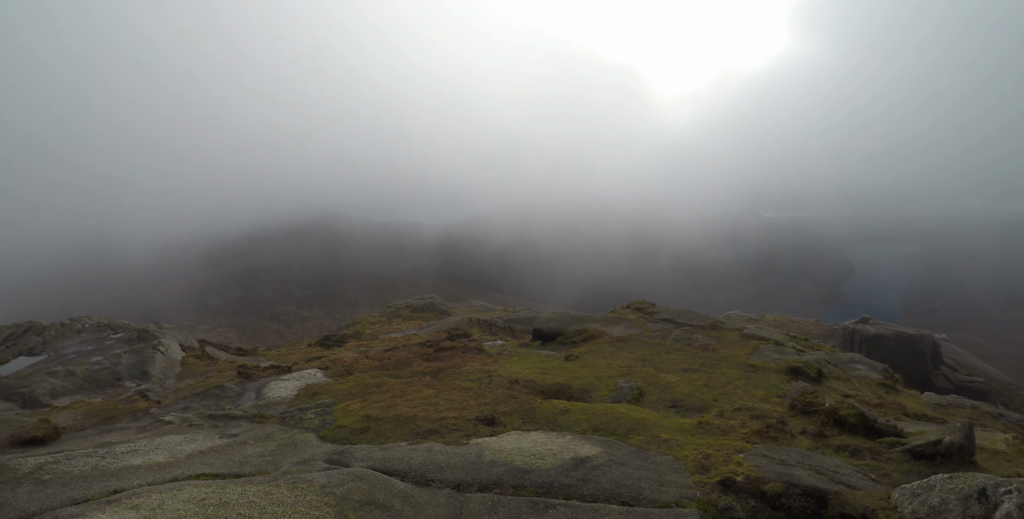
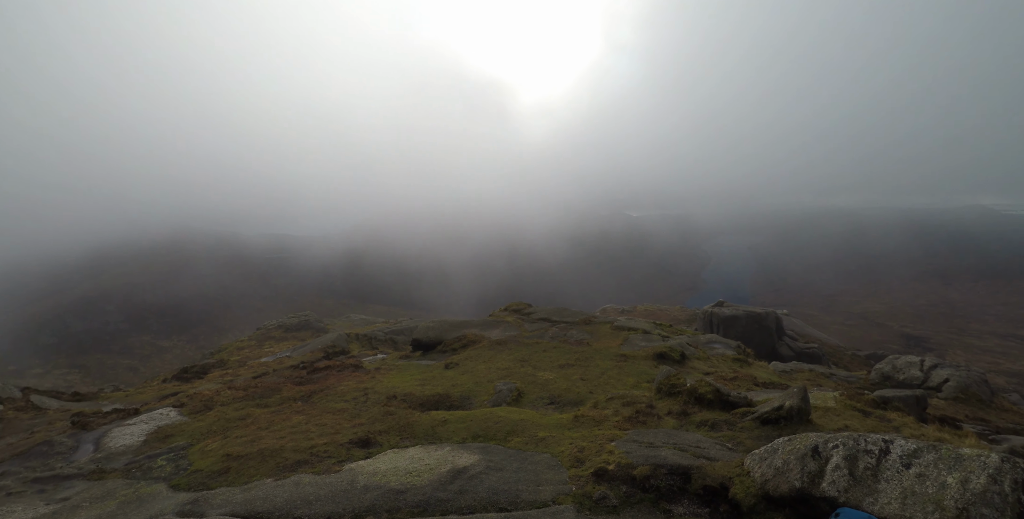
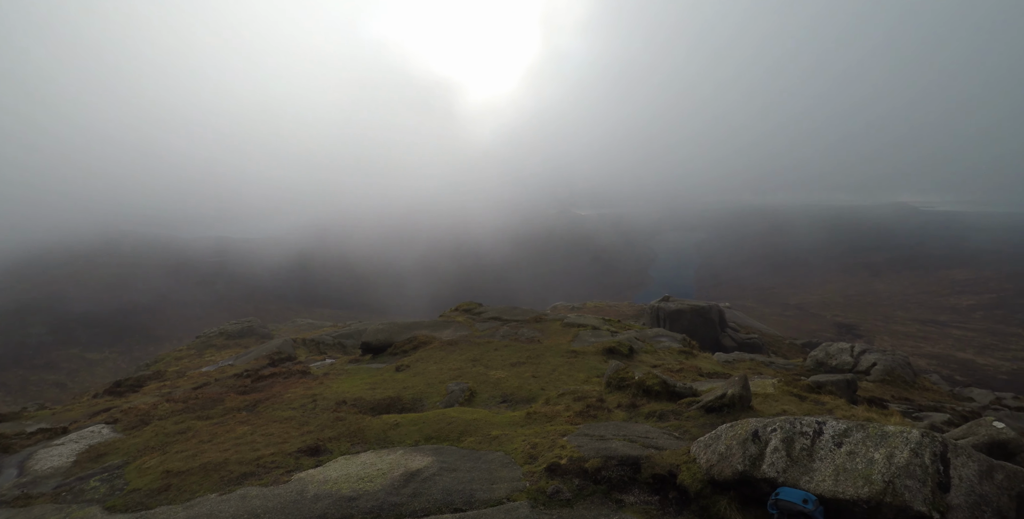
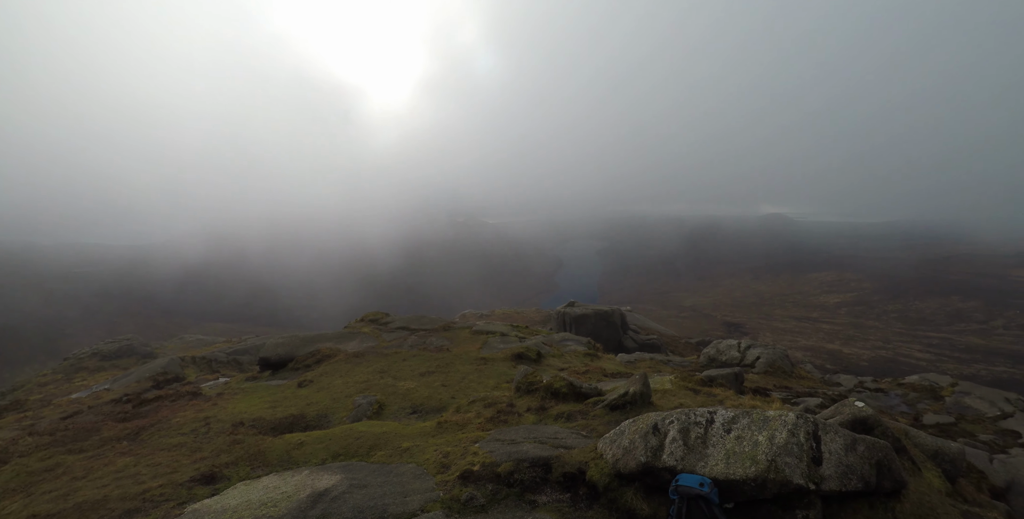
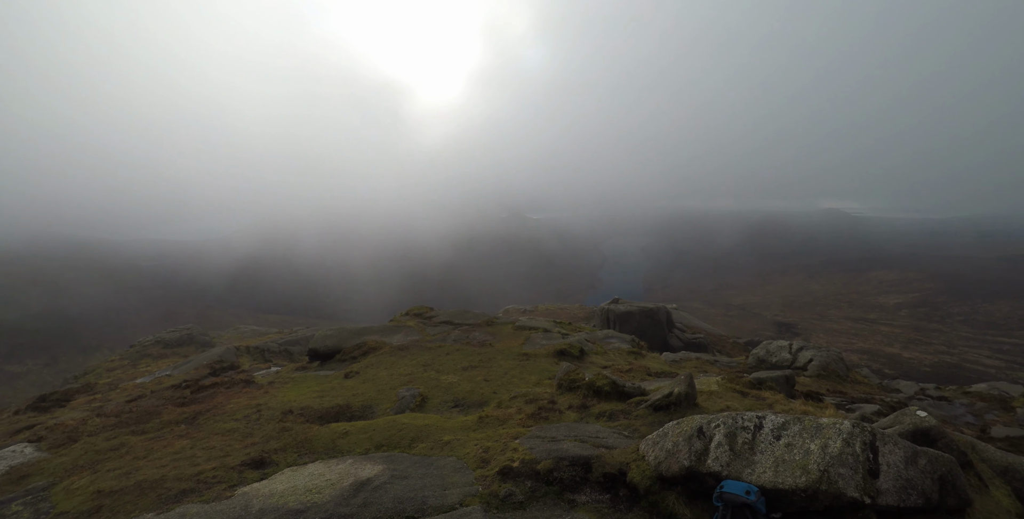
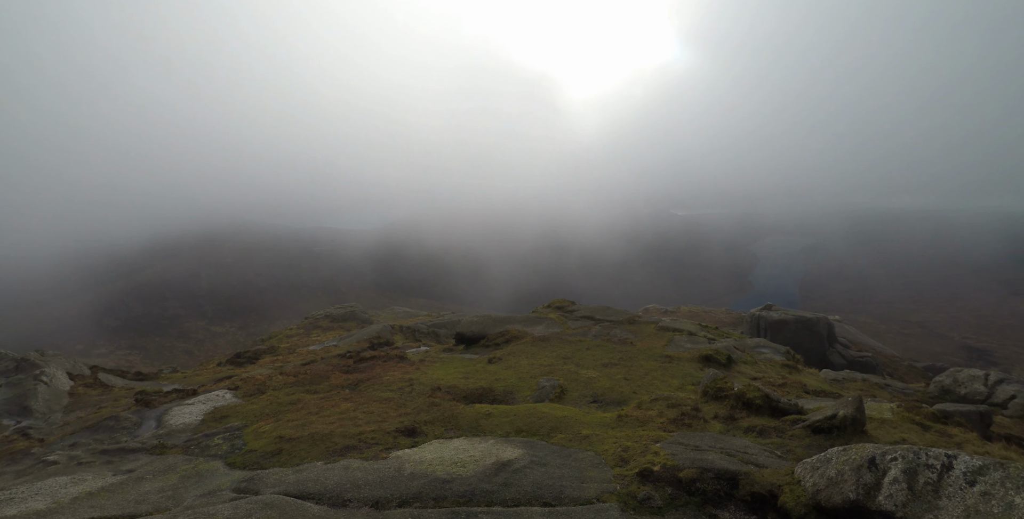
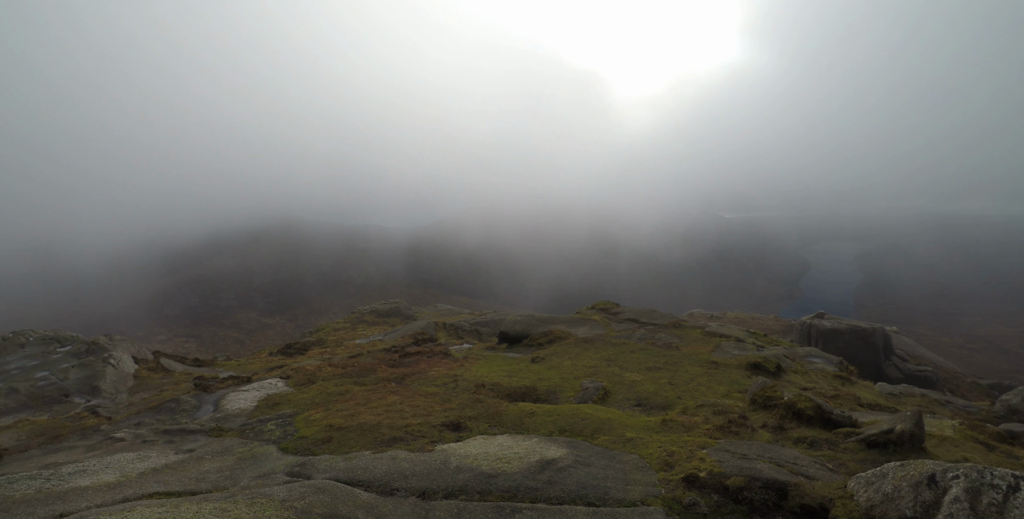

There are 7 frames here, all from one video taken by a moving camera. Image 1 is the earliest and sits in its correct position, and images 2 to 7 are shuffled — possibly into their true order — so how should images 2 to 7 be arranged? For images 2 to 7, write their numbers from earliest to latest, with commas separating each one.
7, 6, 2, 3, 5, 4
